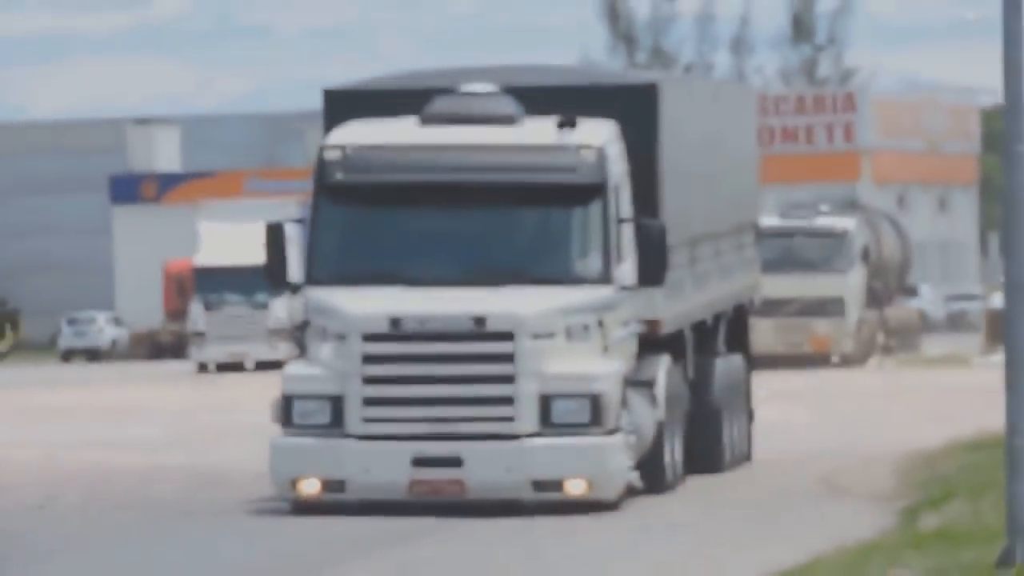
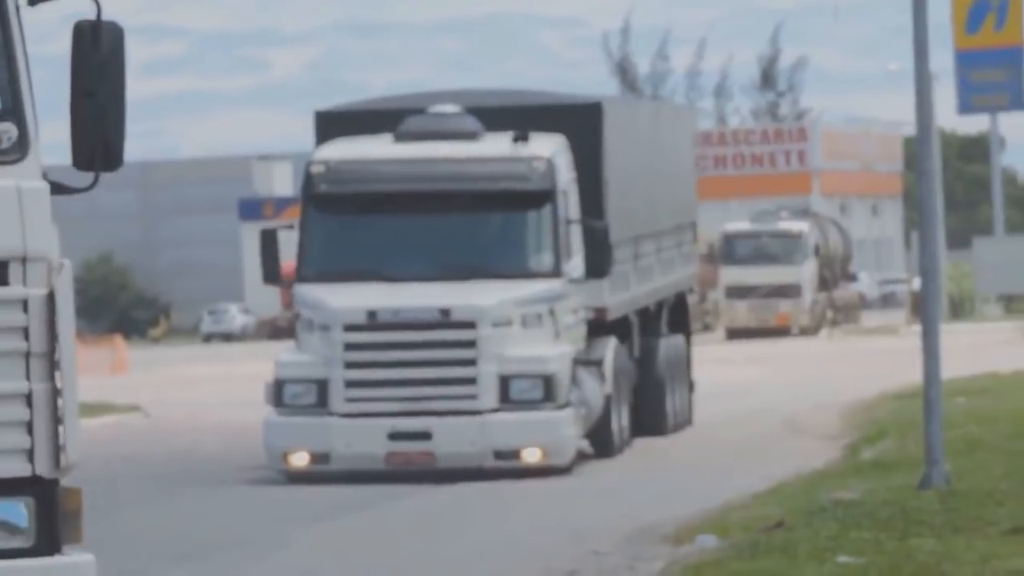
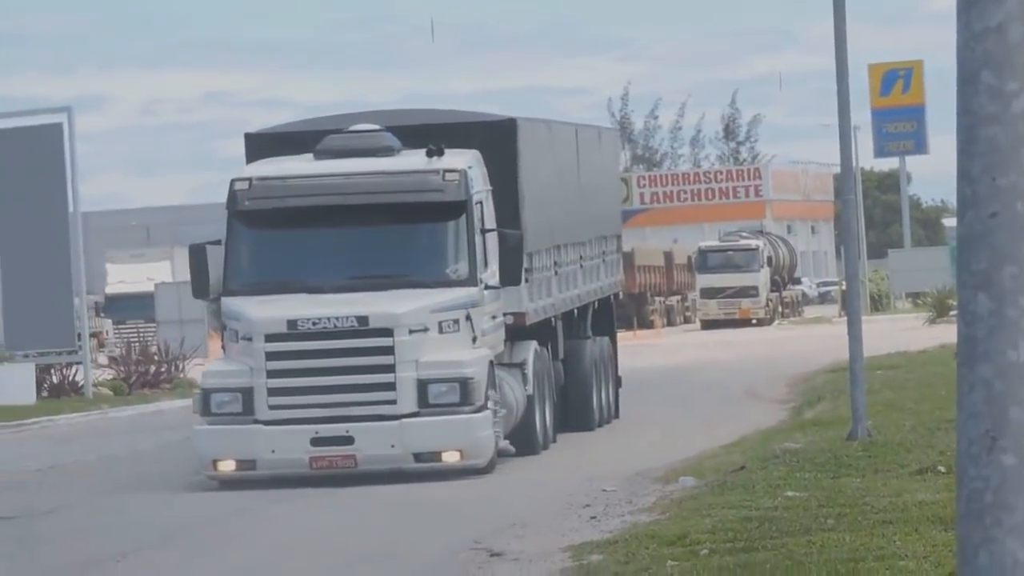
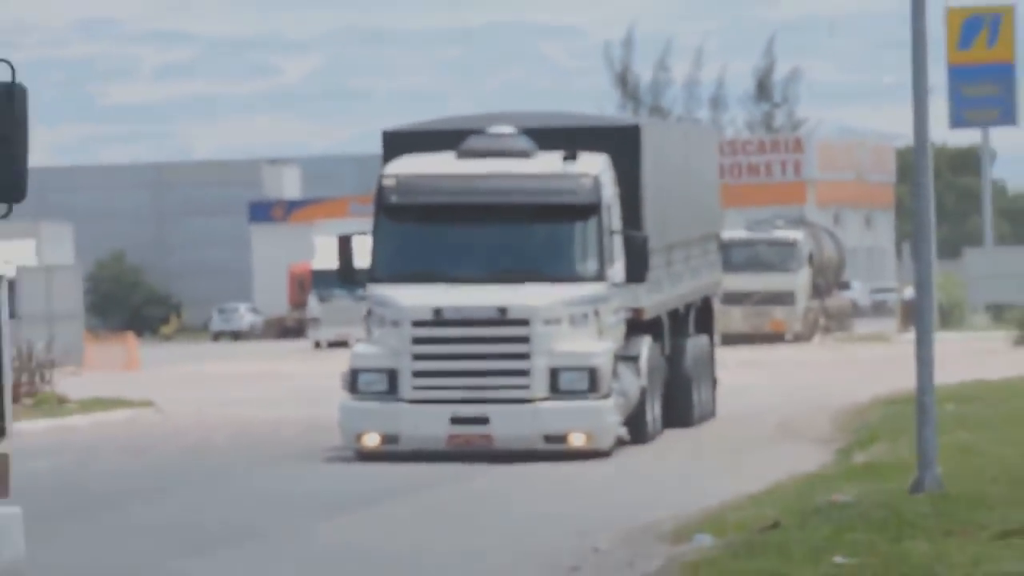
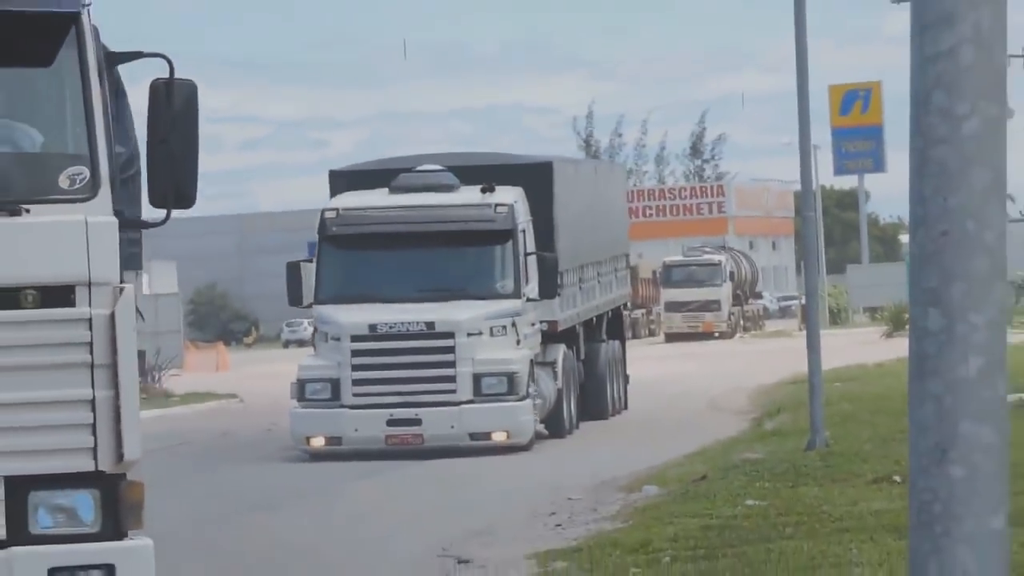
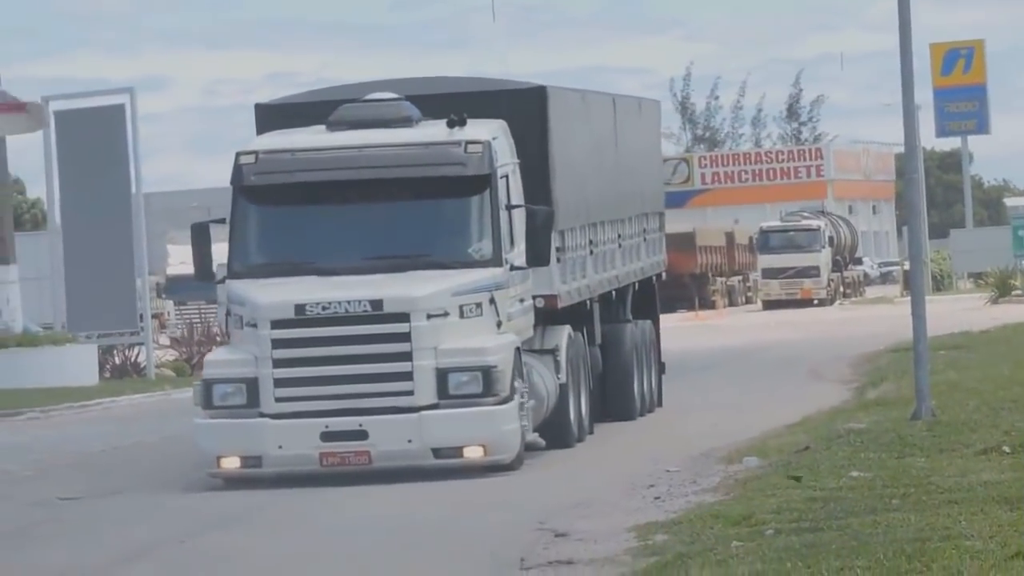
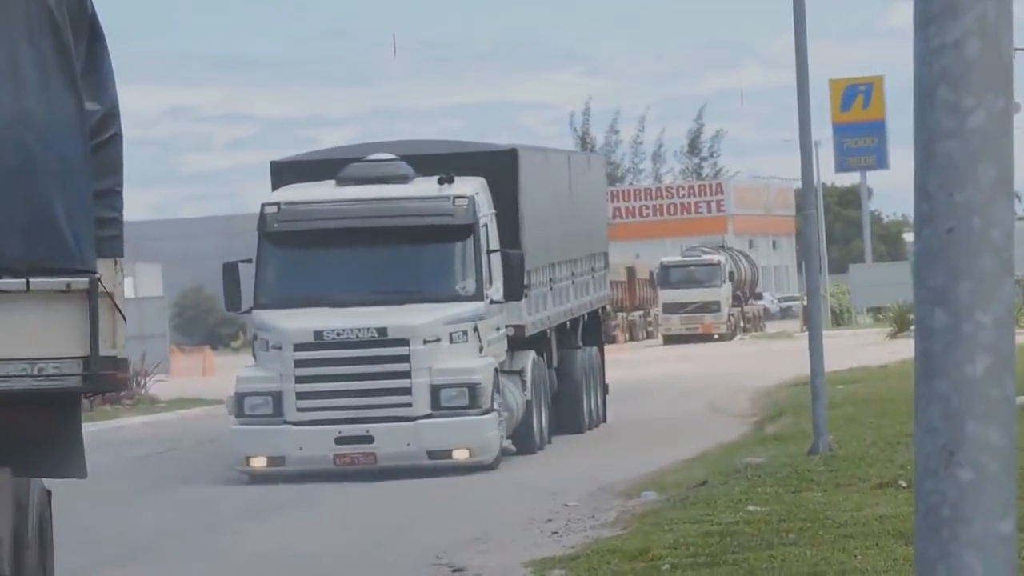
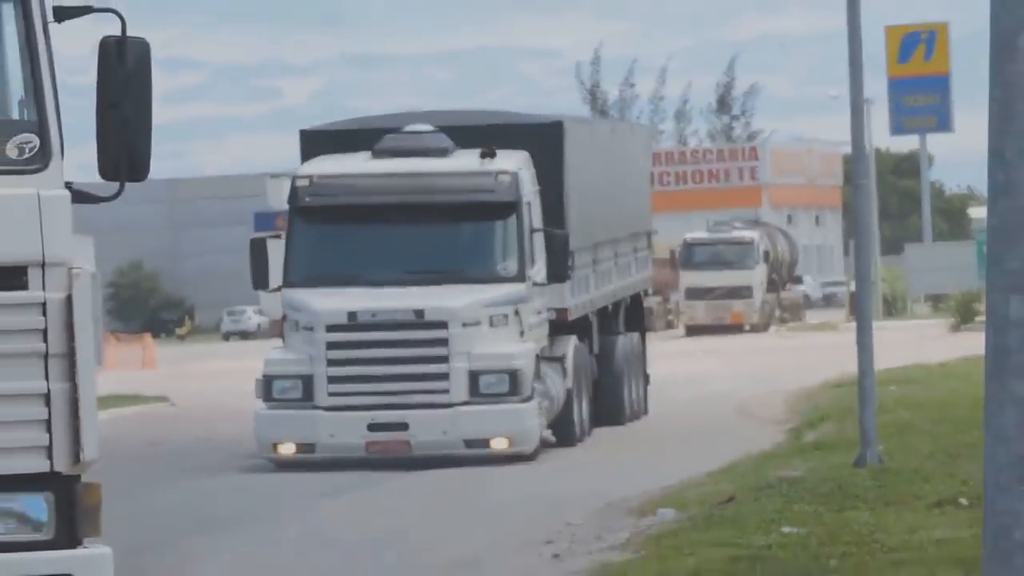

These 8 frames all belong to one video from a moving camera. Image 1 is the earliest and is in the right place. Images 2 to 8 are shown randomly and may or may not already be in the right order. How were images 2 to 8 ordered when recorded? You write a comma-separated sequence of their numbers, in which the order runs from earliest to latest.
4, 2, 8, 5, 7, 3, 6
